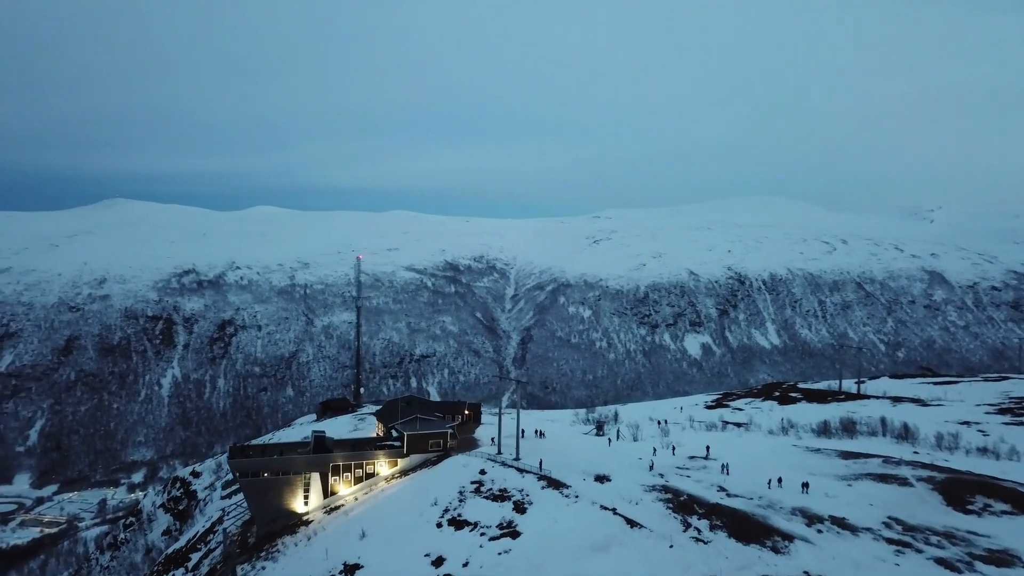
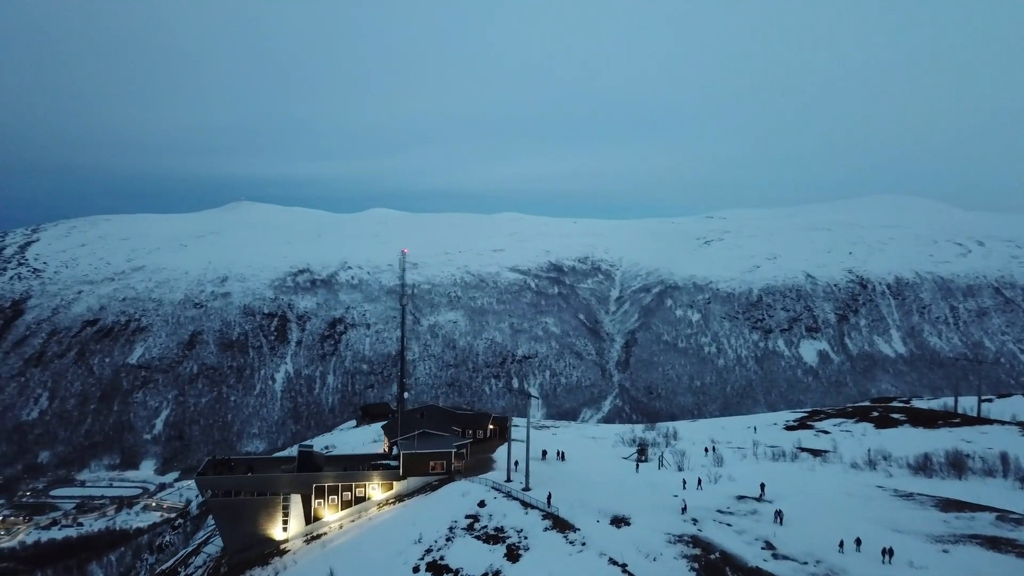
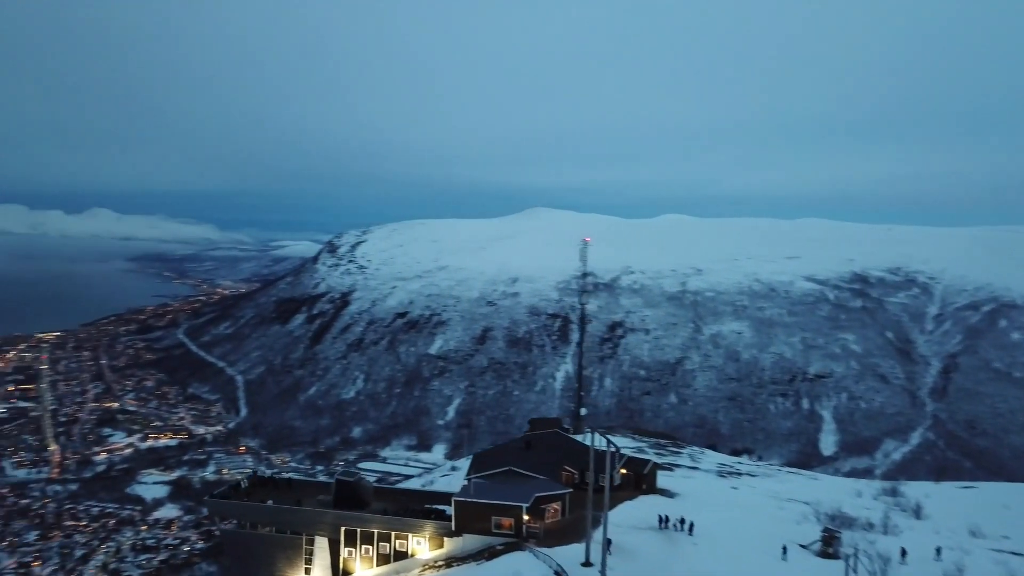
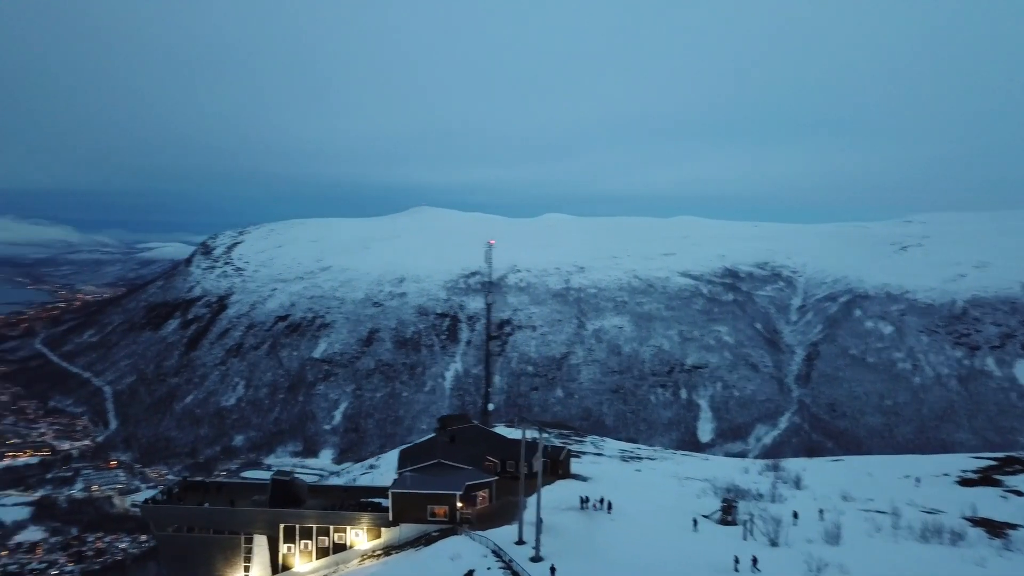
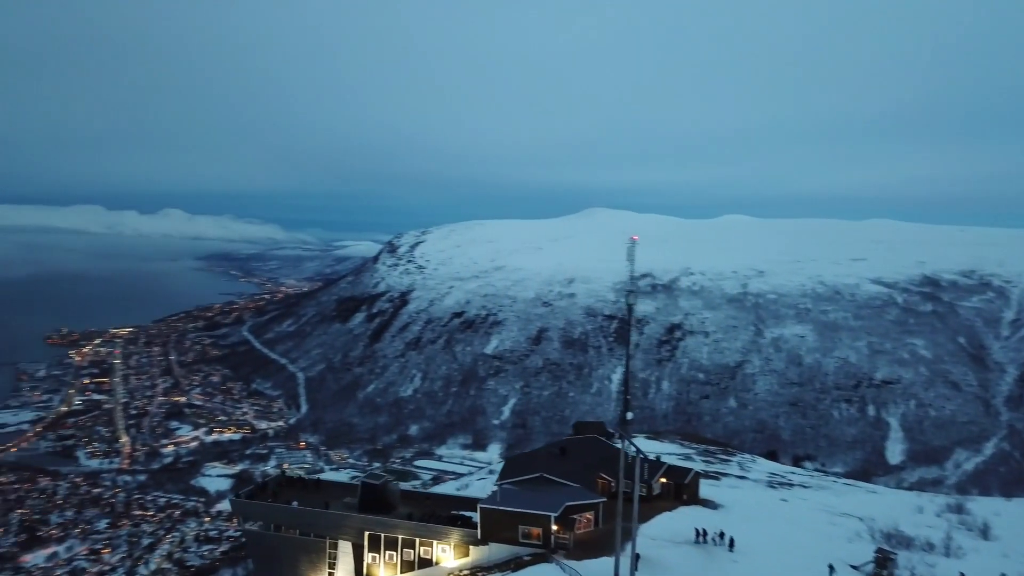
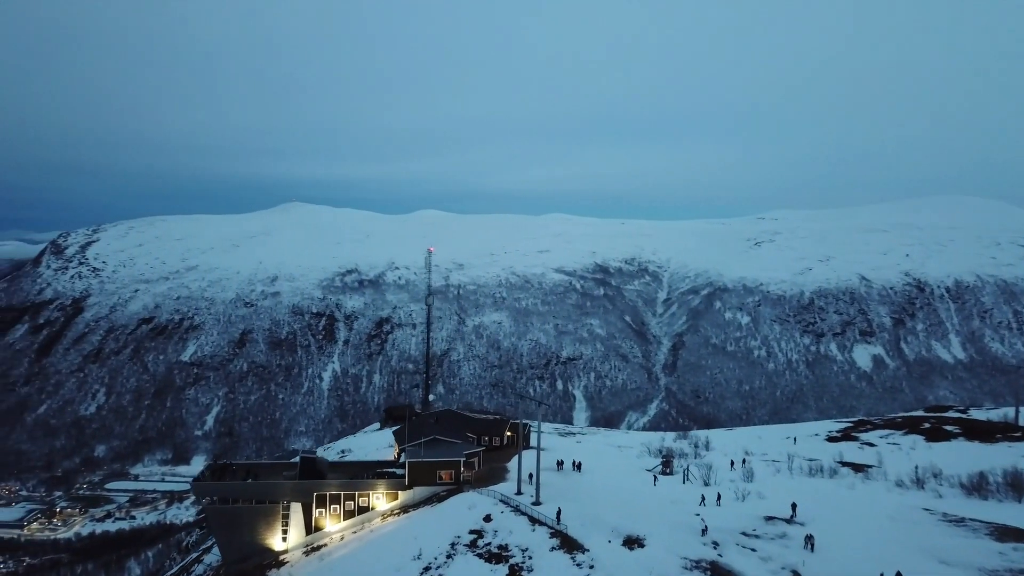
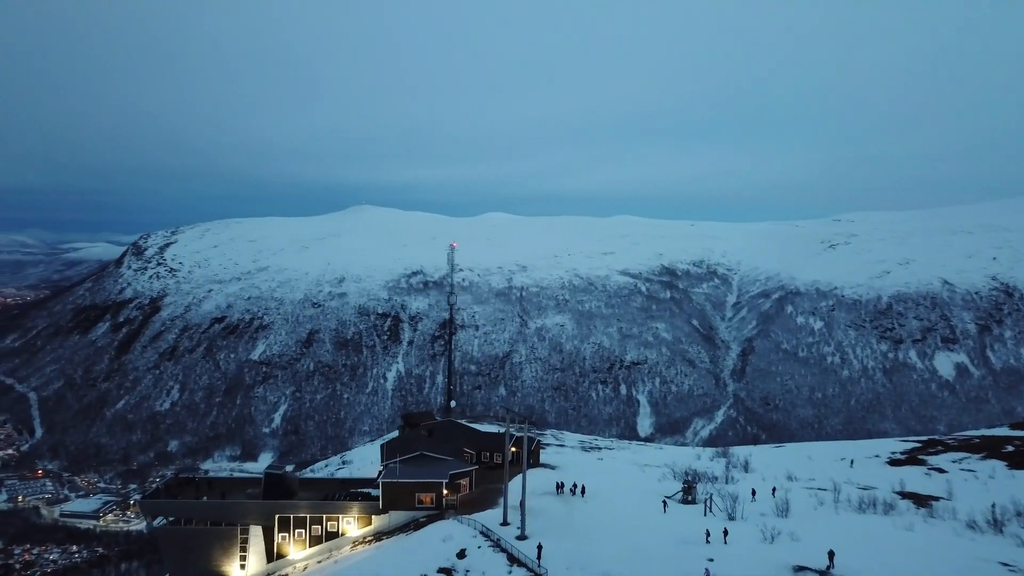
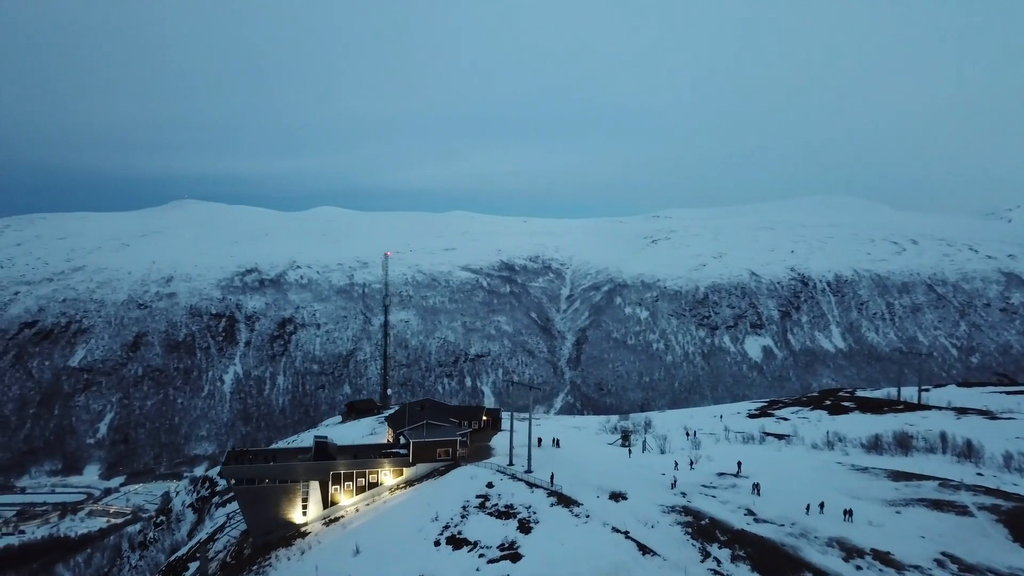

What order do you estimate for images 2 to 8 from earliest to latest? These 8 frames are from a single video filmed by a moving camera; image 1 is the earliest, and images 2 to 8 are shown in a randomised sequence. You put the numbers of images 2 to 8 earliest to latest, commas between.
8, 2, 6, 7, 4, 3, 5
